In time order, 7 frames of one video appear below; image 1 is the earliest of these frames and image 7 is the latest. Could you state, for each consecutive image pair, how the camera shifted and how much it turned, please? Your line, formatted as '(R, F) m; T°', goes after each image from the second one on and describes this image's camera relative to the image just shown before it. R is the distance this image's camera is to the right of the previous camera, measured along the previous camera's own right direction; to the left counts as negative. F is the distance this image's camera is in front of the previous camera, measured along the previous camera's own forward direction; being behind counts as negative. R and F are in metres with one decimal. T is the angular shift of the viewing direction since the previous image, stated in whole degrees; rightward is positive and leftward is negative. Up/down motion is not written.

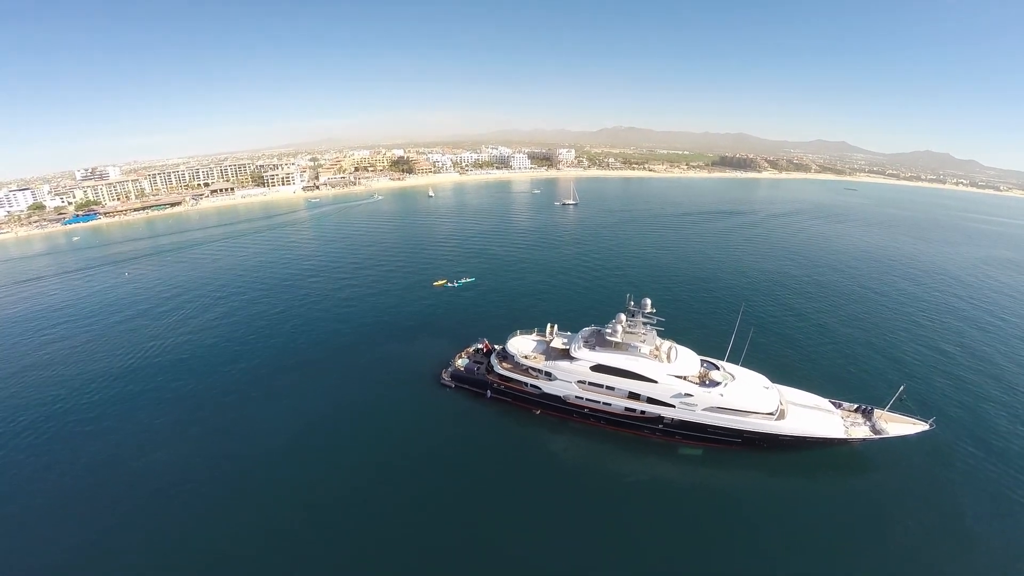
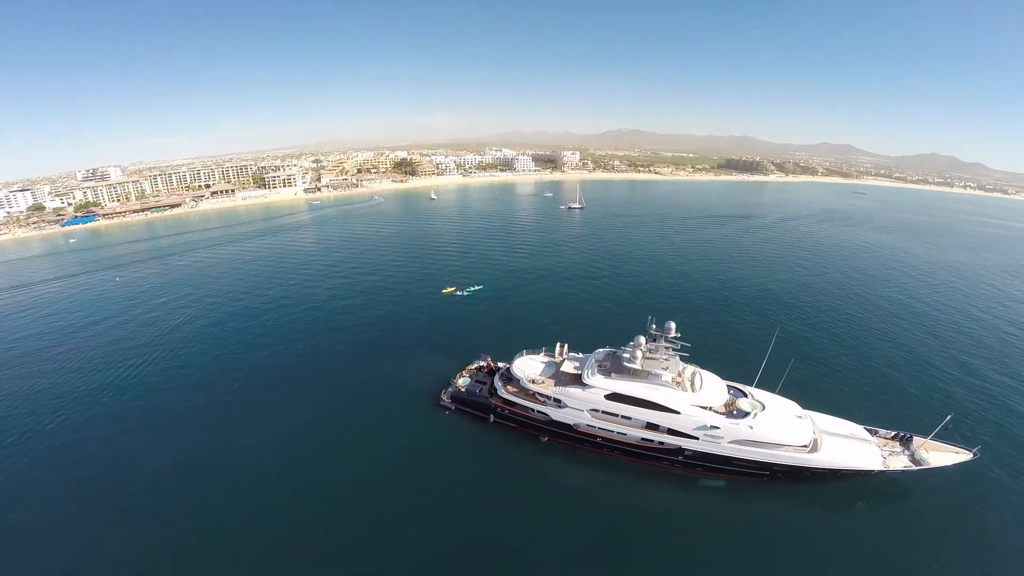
(-0.2, +1.8) m; 0°
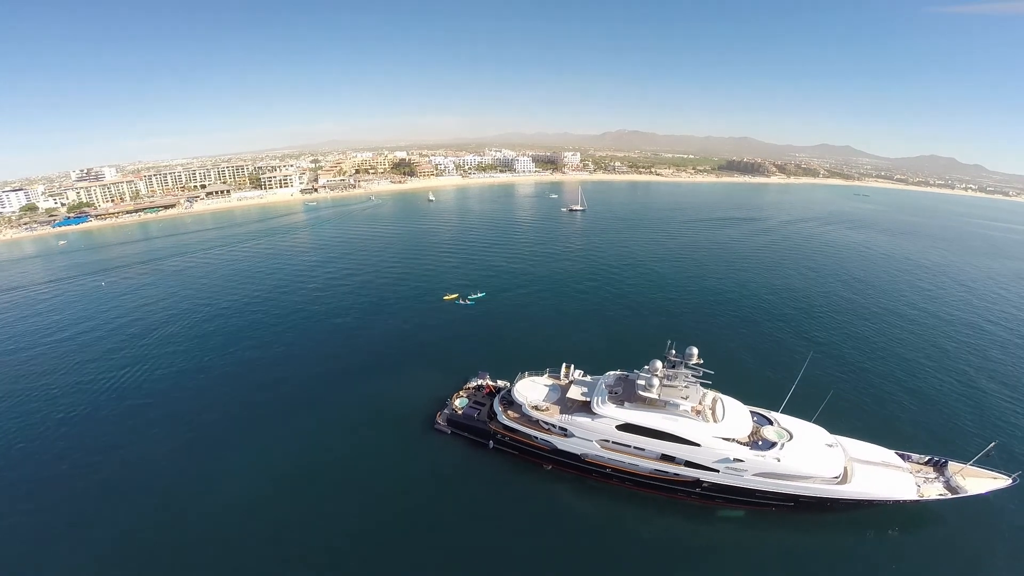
(-0.1, +1.6) m; 0°
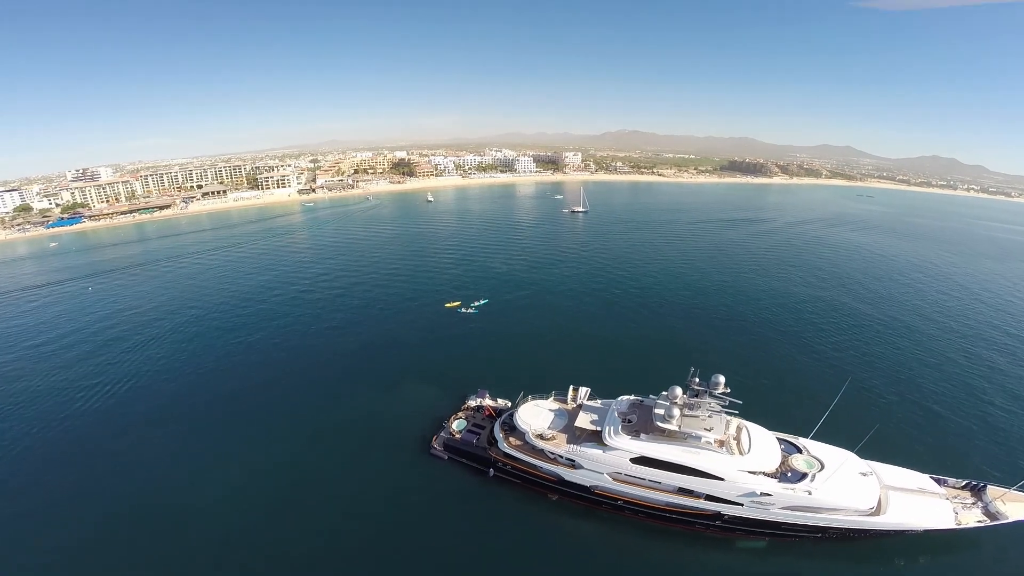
(-0.1, +1.5) m; 0°
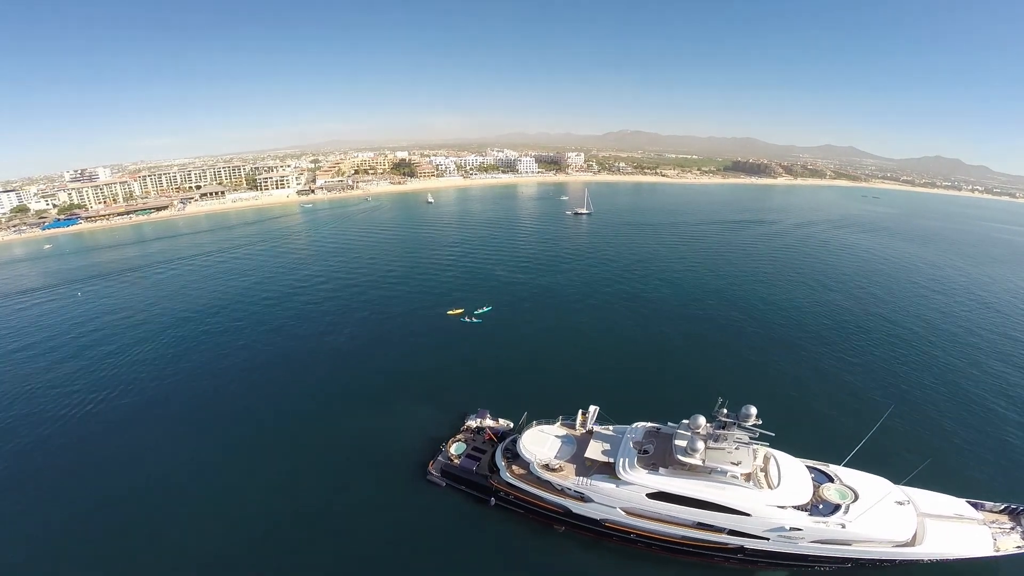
(-0.1, +1.4) m; 0°
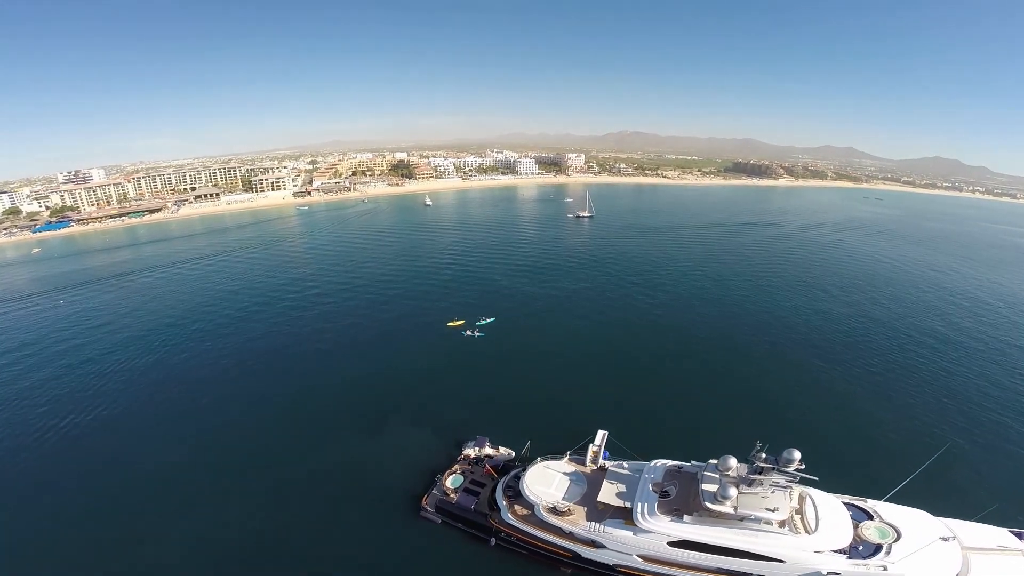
(-0.1, +1.5) m; 0°
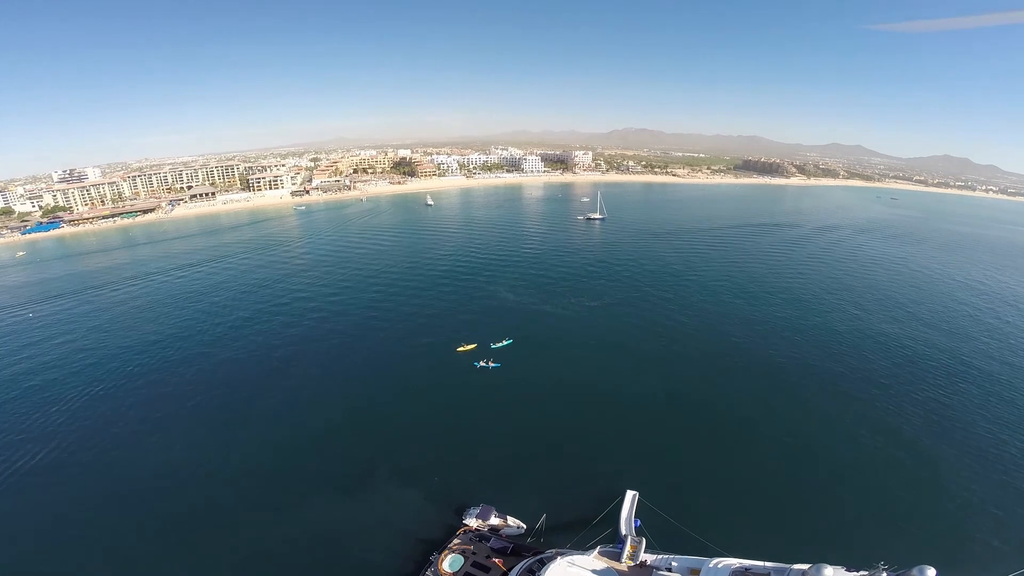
(-0.3, +2.9) m; -1°
